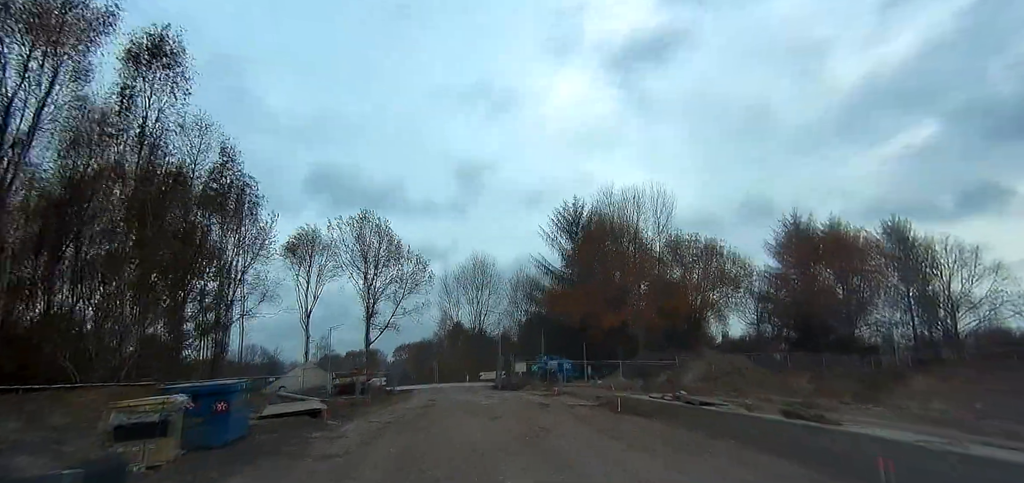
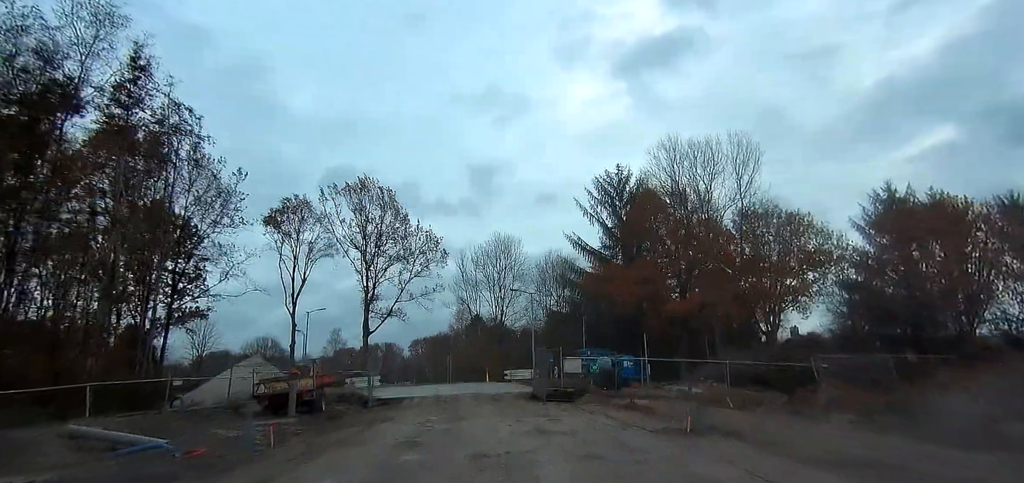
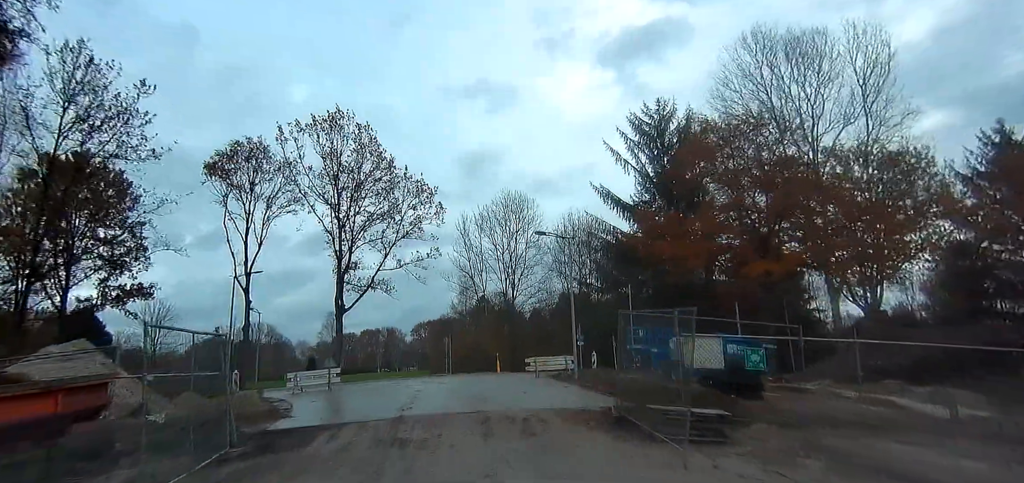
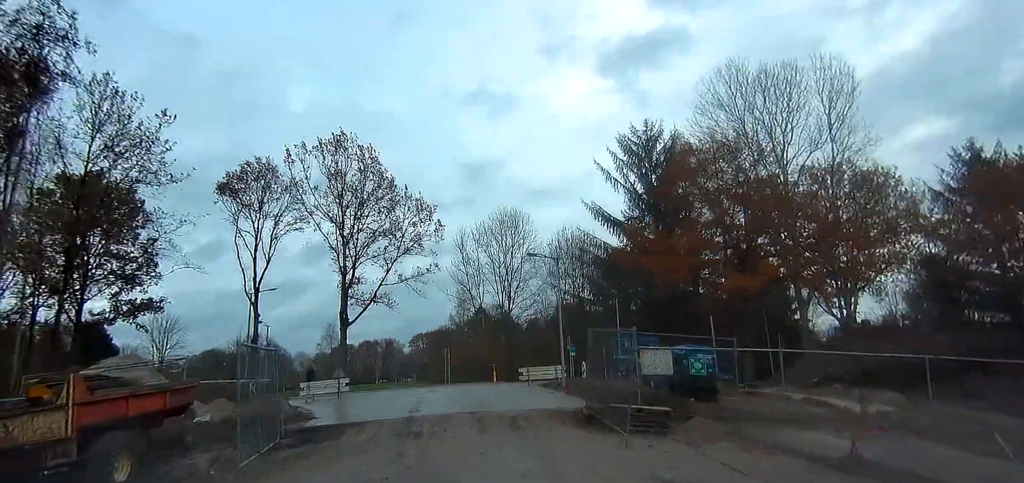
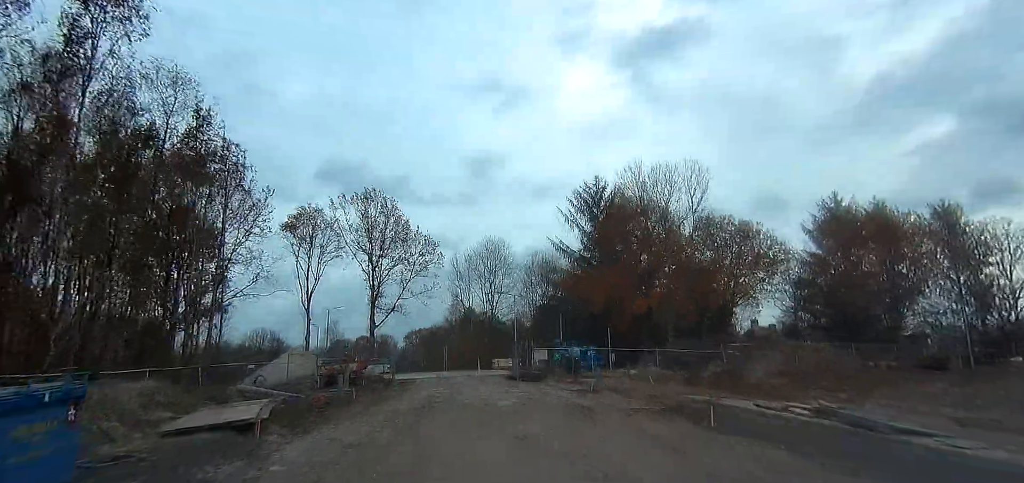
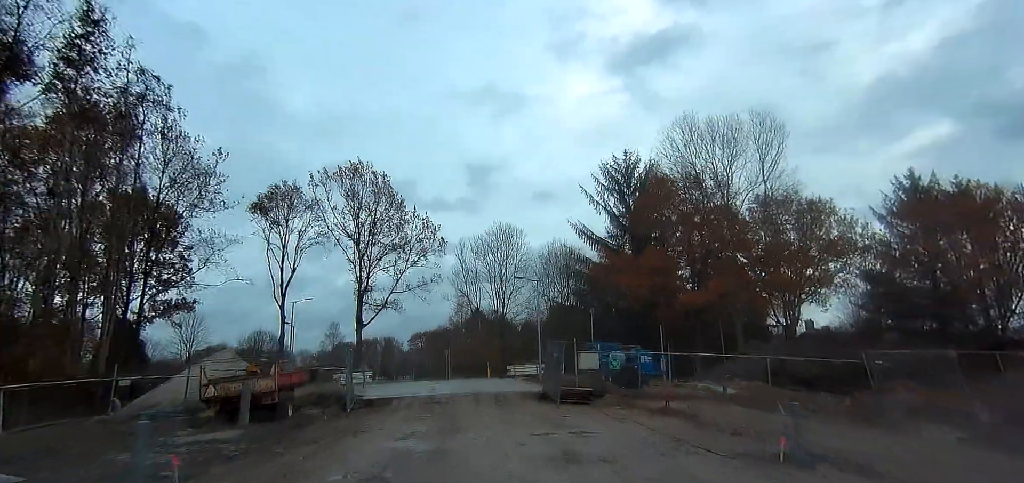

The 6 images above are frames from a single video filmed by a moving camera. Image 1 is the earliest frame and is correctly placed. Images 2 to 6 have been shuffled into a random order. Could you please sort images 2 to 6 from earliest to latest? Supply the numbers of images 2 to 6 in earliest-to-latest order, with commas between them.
5, 2, 6, 4, 3
